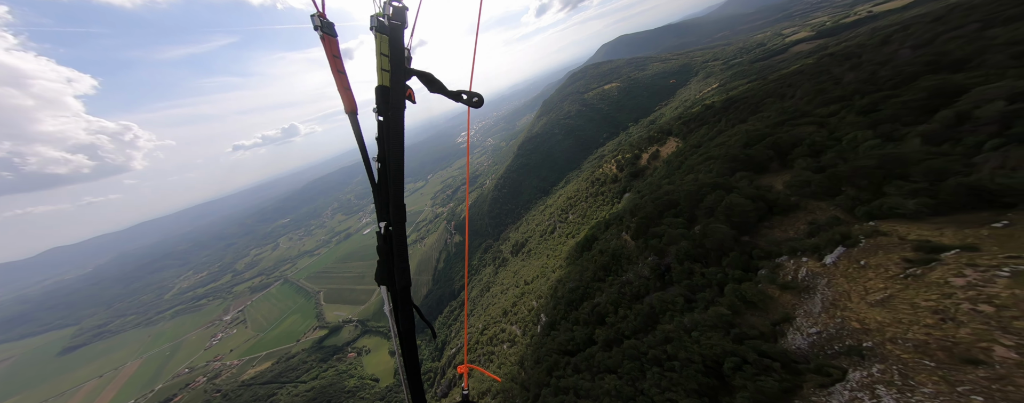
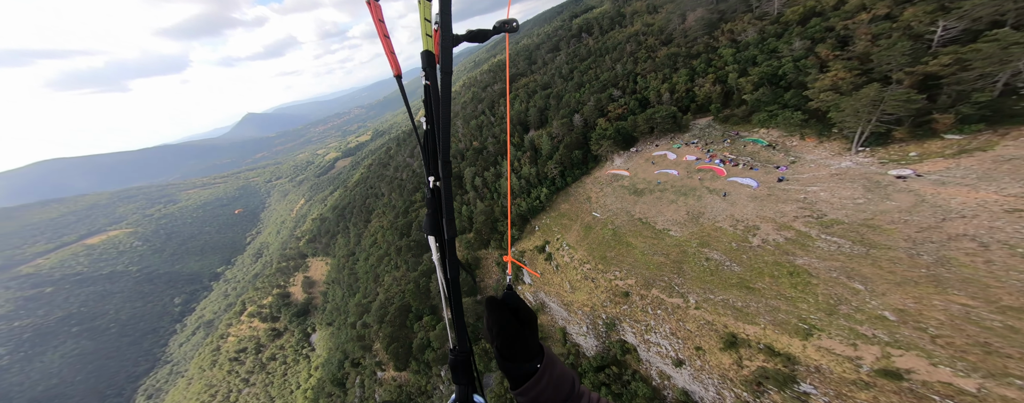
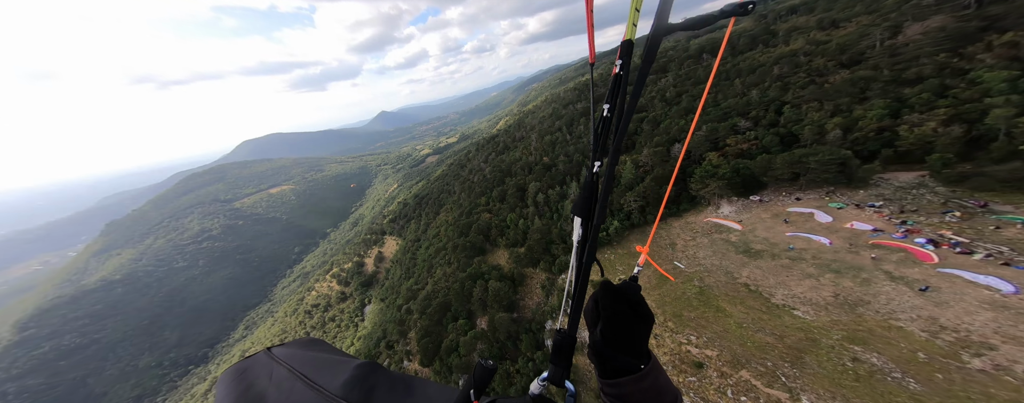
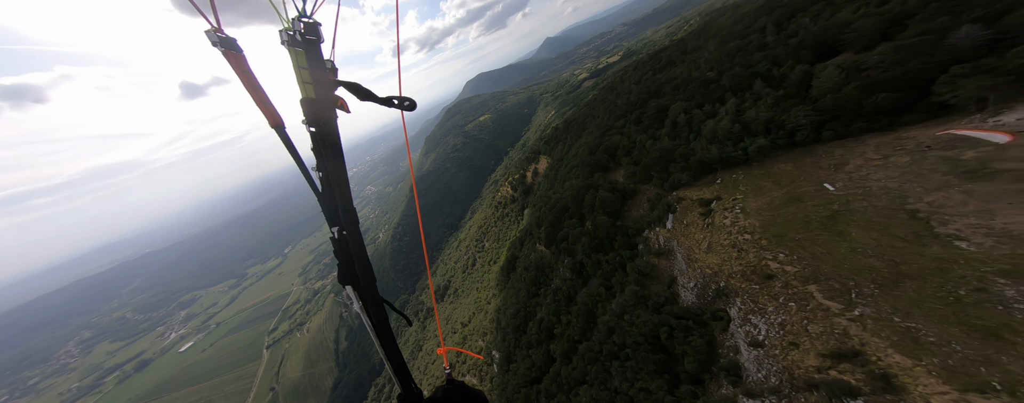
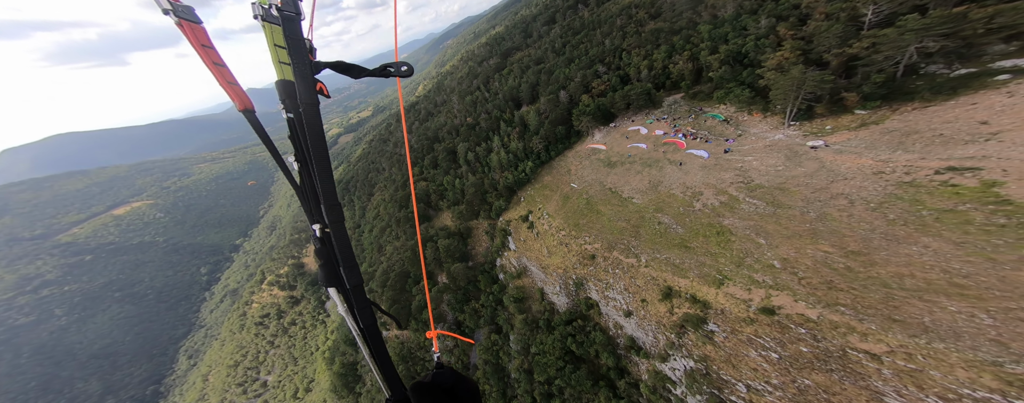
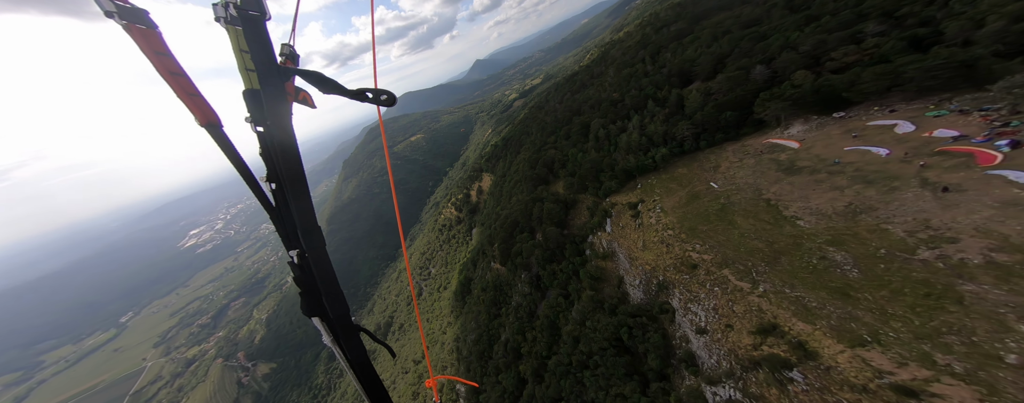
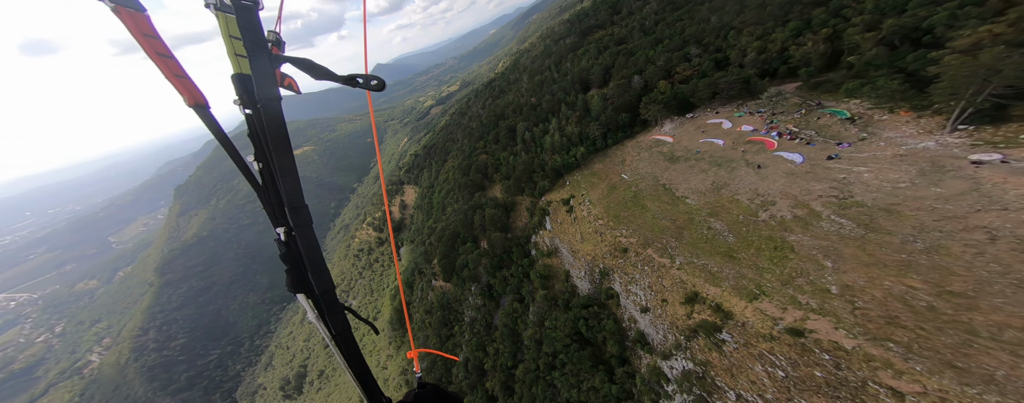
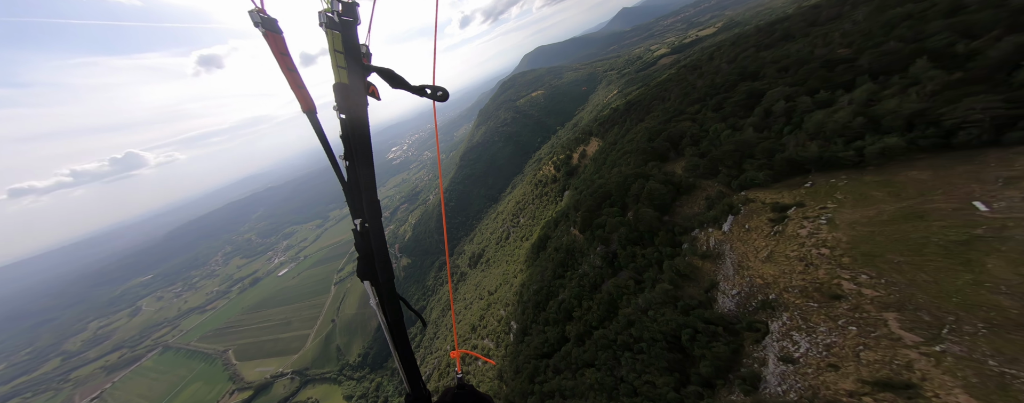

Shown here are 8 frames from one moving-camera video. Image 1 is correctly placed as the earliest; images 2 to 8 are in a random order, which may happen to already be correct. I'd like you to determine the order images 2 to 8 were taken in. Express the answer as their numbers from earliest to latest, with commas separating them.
8, 4, 6, 7, 5, 2, 3
